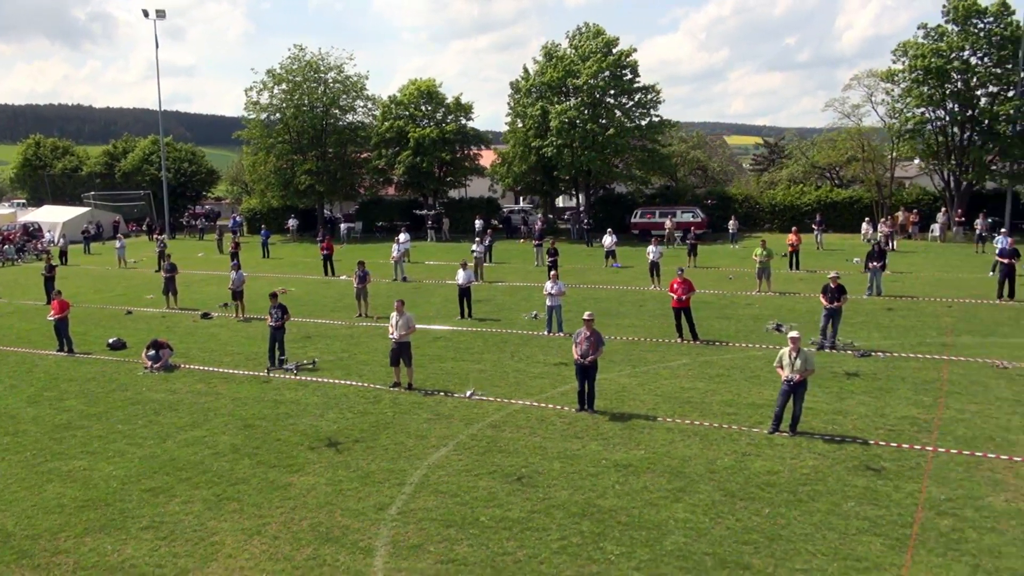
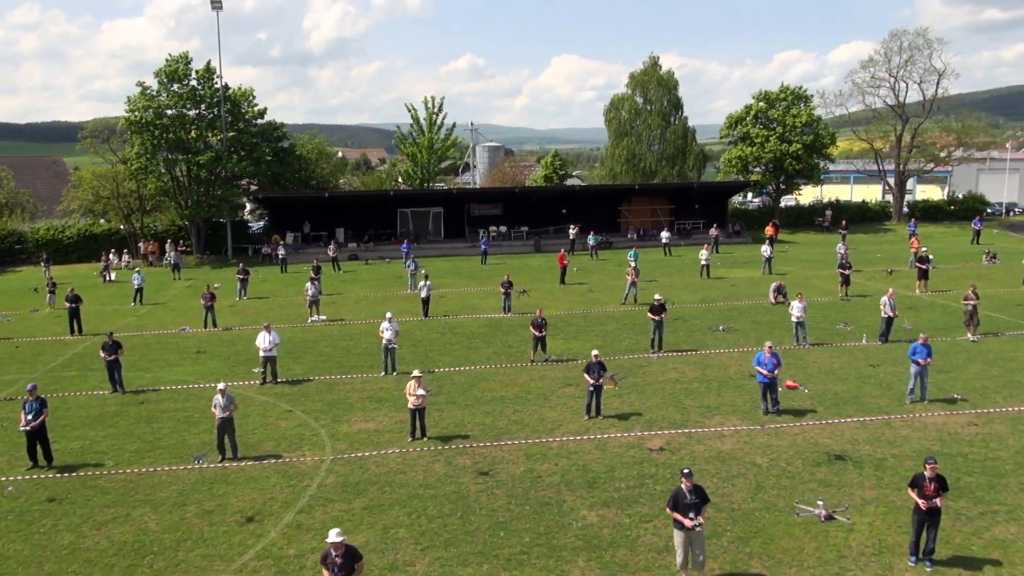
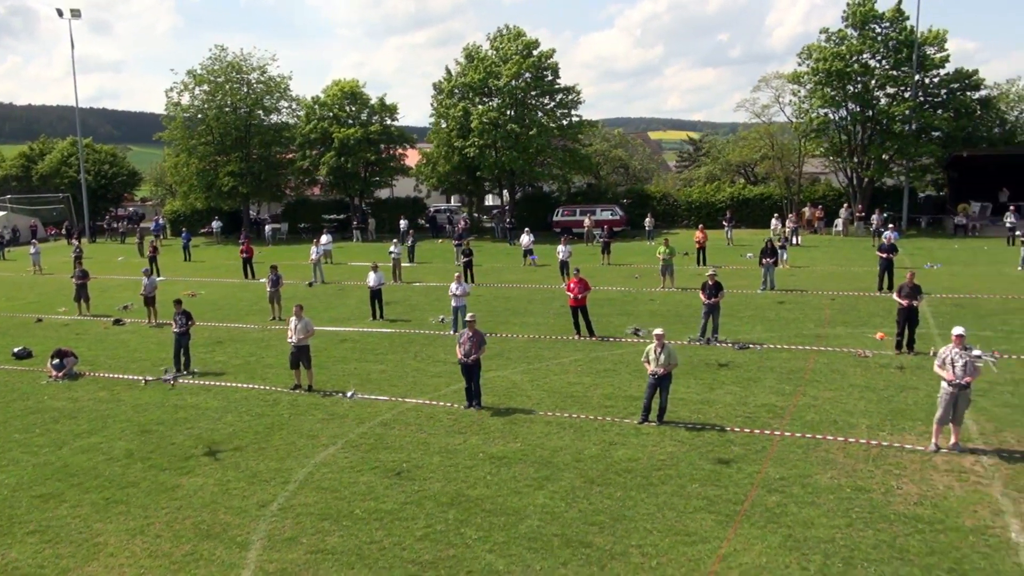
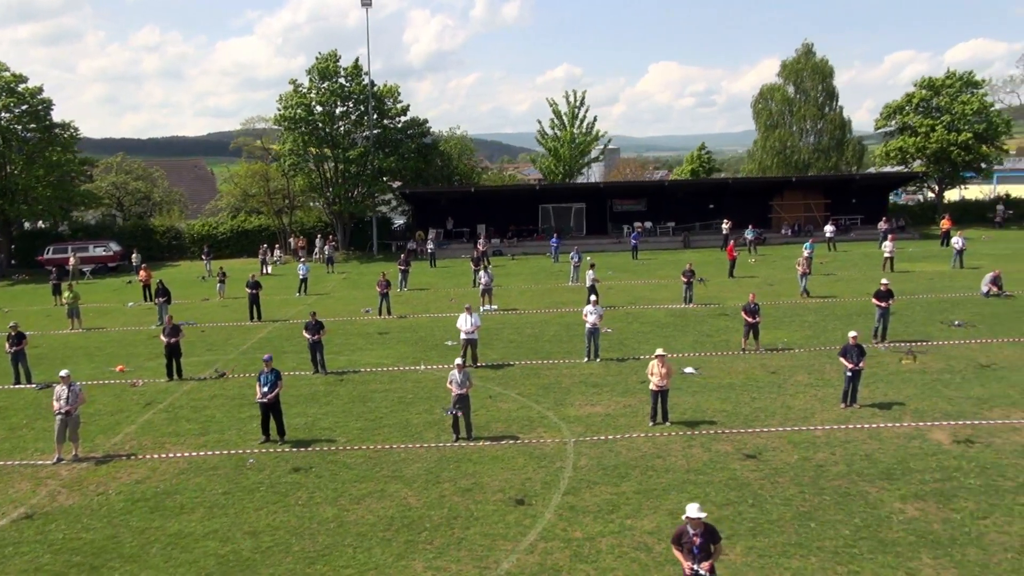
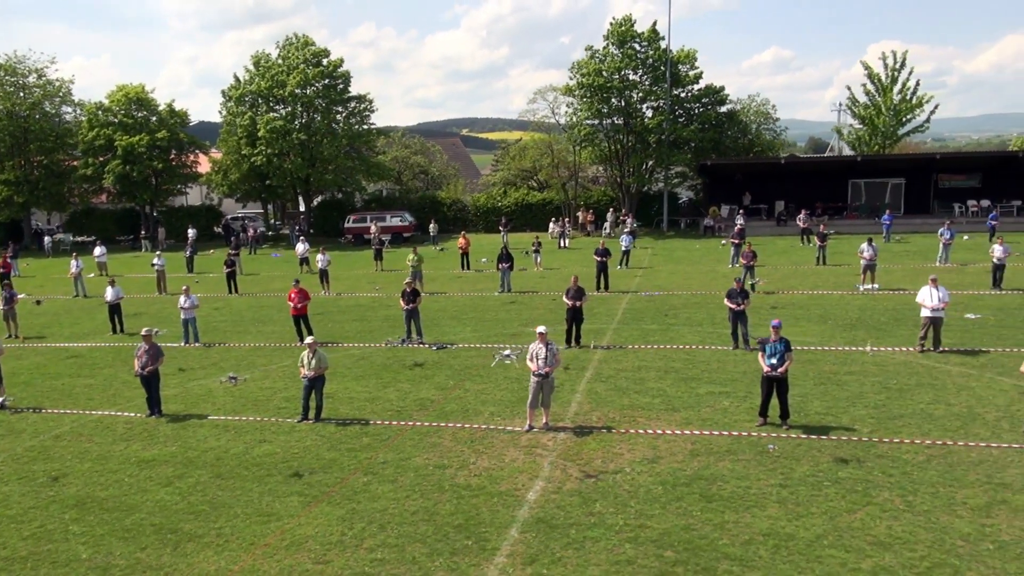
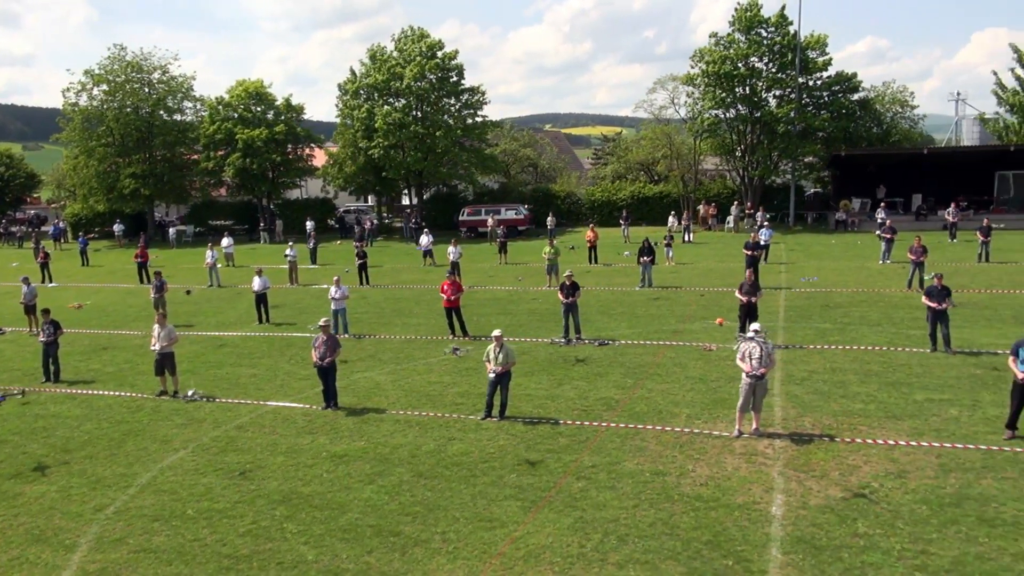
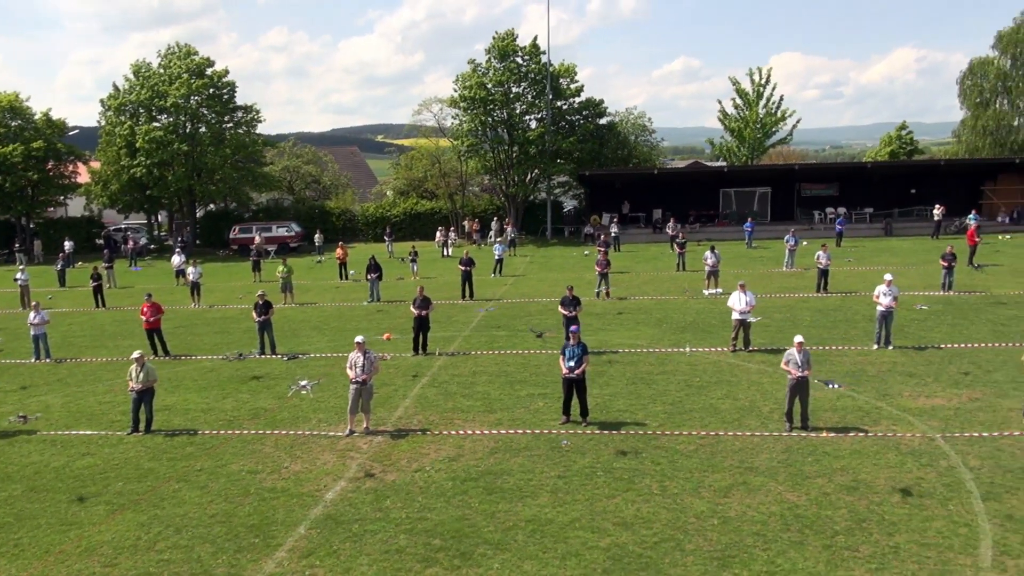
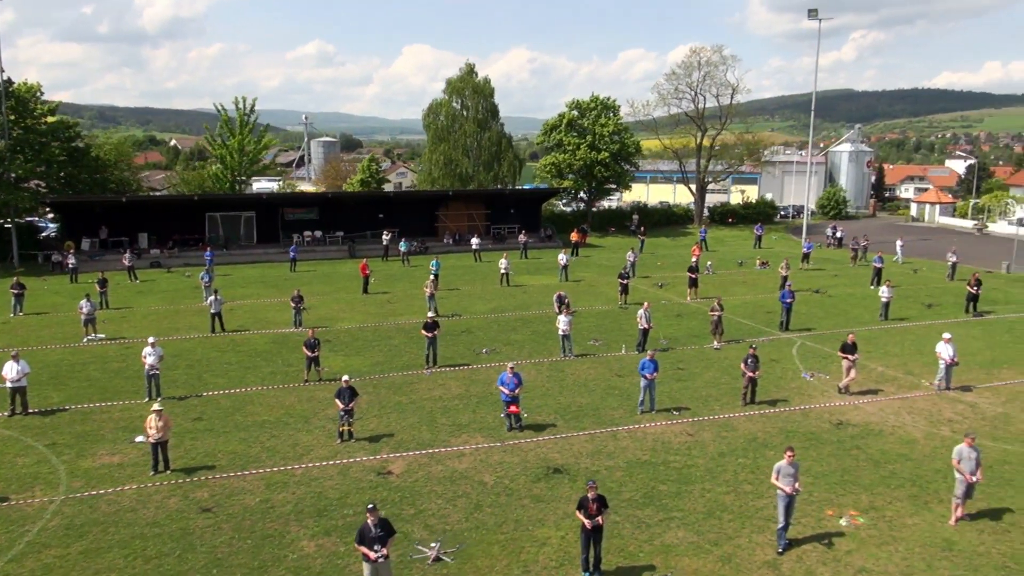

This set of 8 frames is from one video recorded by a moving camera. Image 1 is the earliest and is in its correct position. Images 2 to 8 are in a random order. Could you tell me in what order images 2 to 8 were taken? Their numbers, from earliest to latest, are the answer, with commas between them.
3, 6, 5, 7, 4, 2, 8
